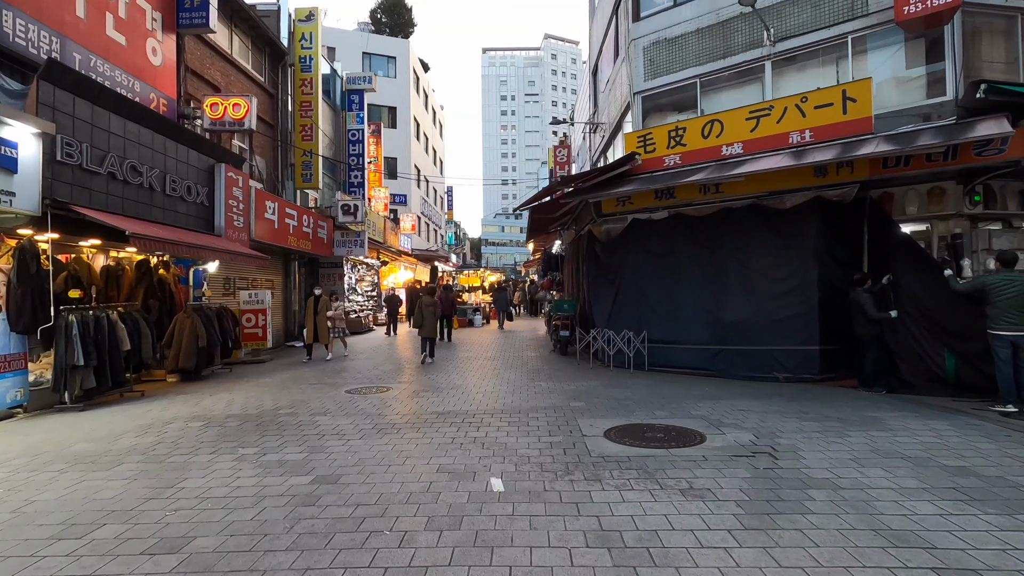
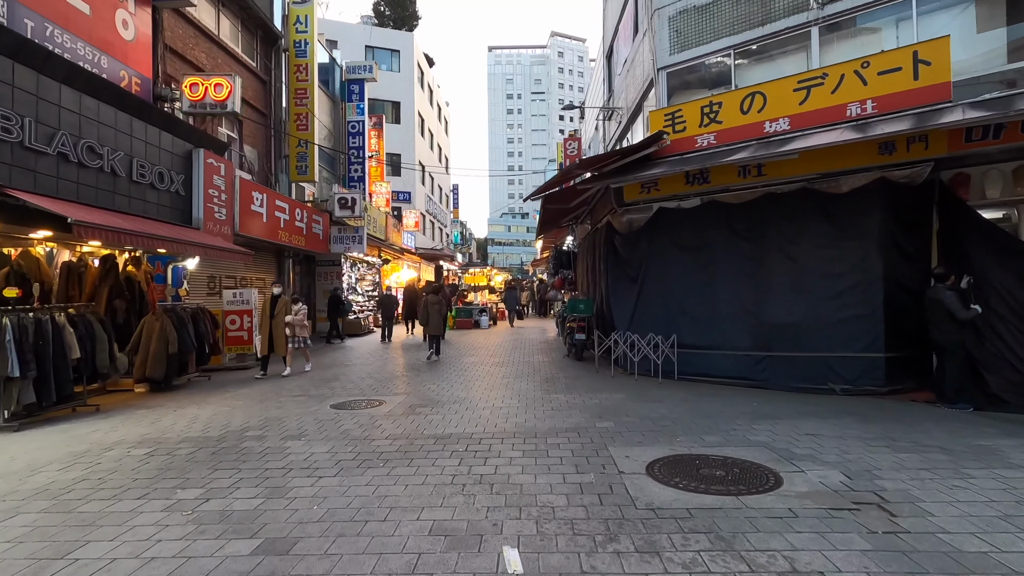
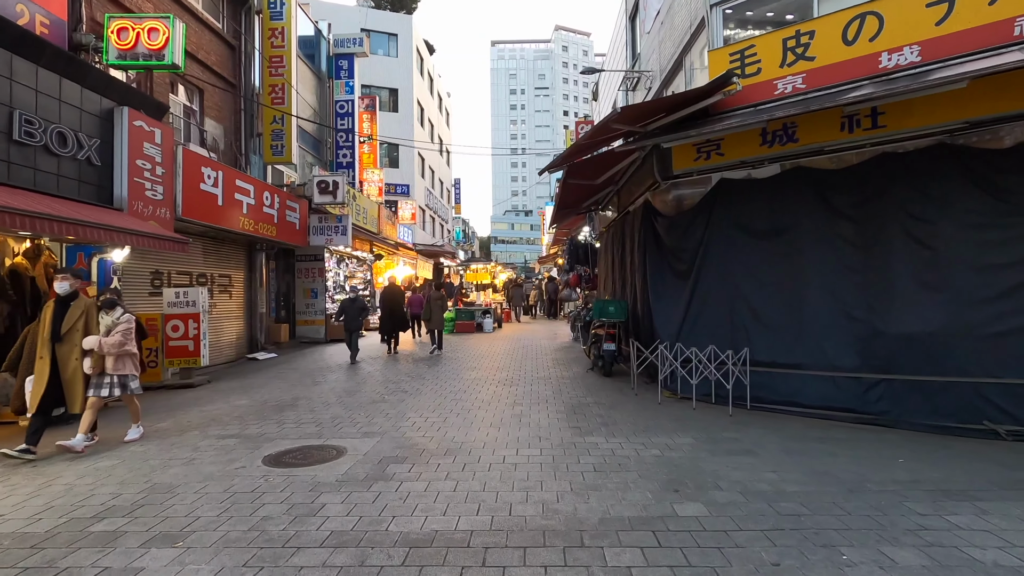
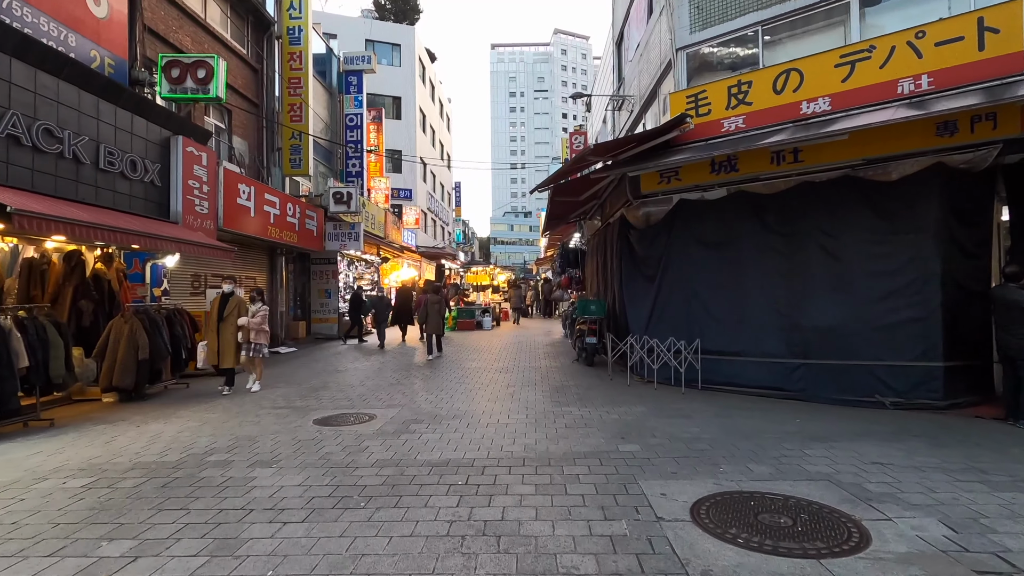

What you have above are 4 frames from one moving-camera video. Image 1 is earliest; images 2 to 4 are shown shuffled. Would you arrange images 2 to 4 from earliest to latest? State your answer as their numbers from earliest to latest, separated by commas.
2, 4, 3
